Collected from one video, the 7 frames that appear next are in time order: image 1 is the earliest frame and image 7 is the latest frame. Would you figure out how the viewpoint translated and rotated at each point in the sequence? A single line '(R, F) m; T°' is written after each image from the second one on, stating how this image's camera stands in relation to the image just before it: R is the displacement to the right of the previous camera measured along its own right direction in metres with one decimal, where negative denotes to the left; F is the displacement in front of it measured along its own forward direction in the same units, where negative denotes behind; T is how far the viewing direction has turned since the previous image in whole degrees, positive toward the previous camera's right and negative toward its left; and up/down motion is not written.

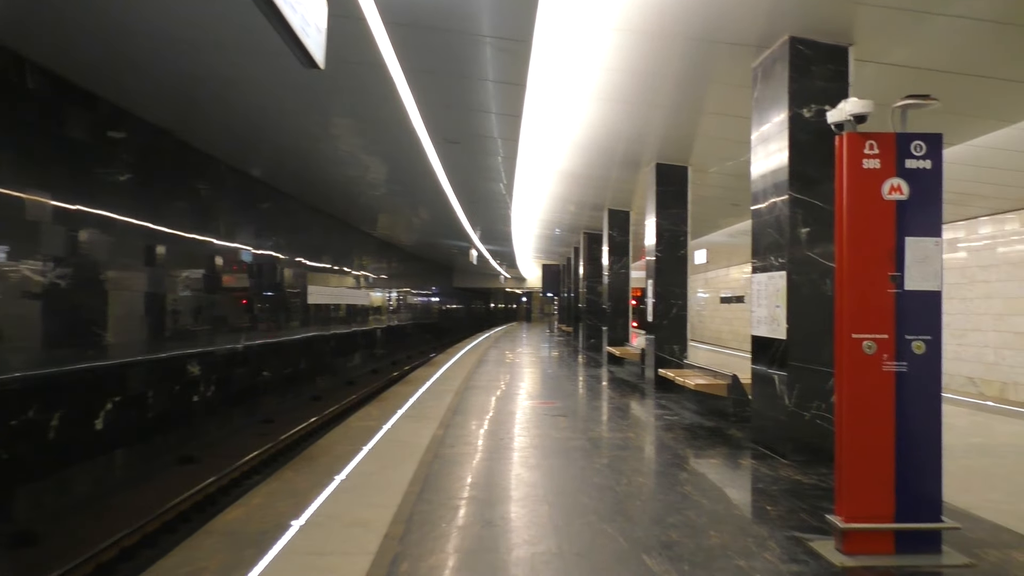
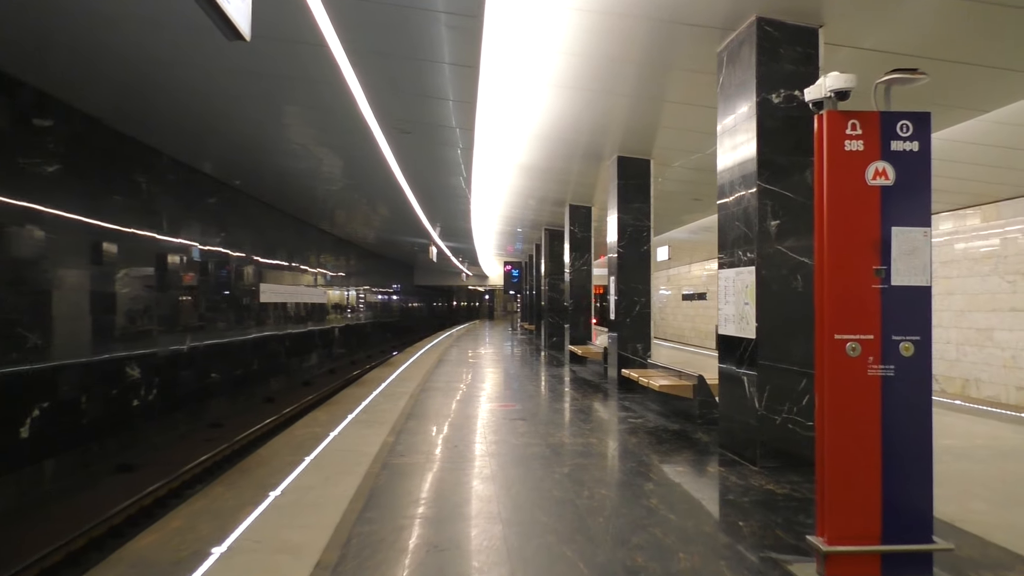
(+0.1, +0.3) m; +2°
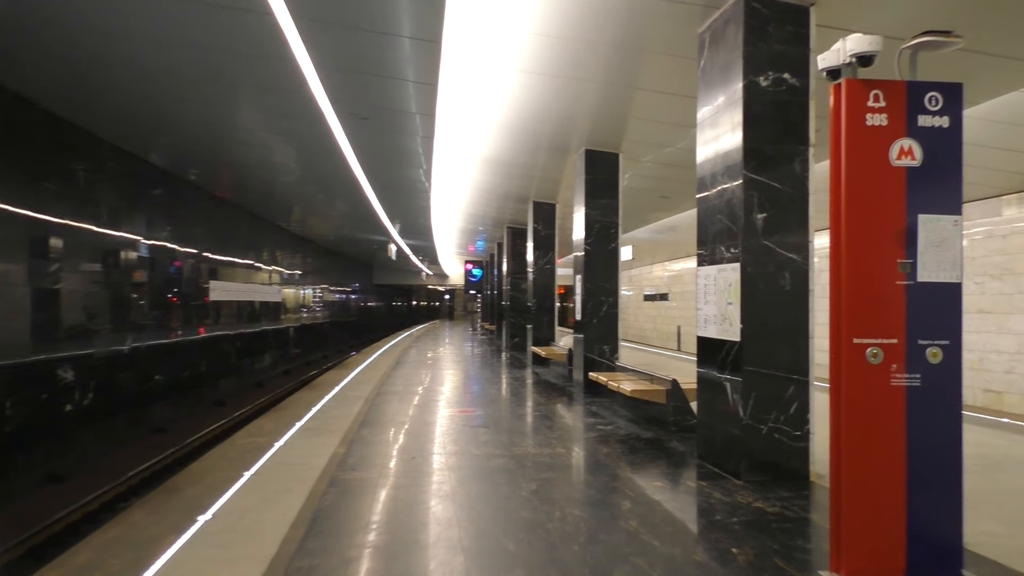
(0.0, +0.4) m; +3°
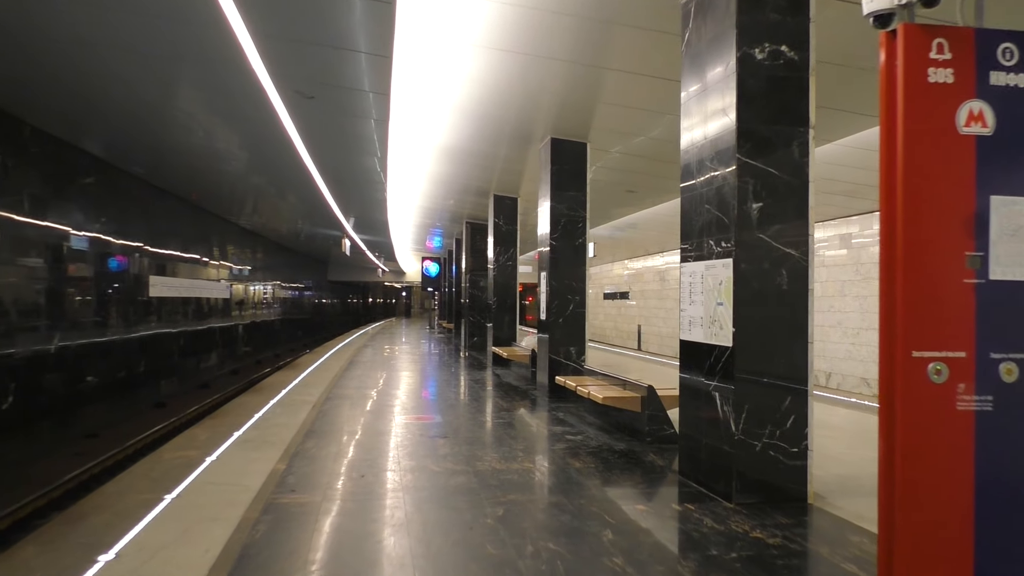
(0.0, +0.5) m; +3°
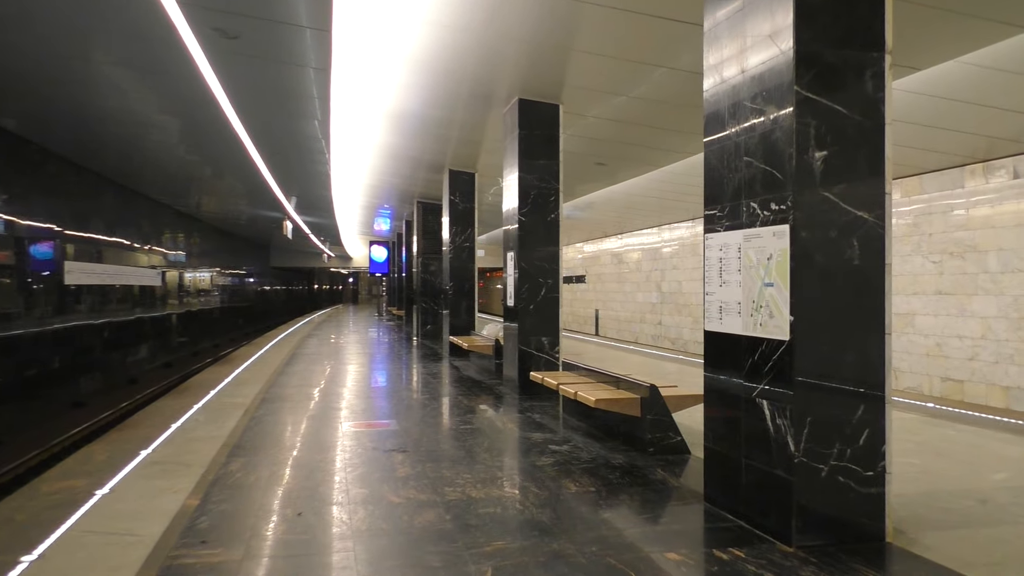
(-0.1, +1.0) m; +3°
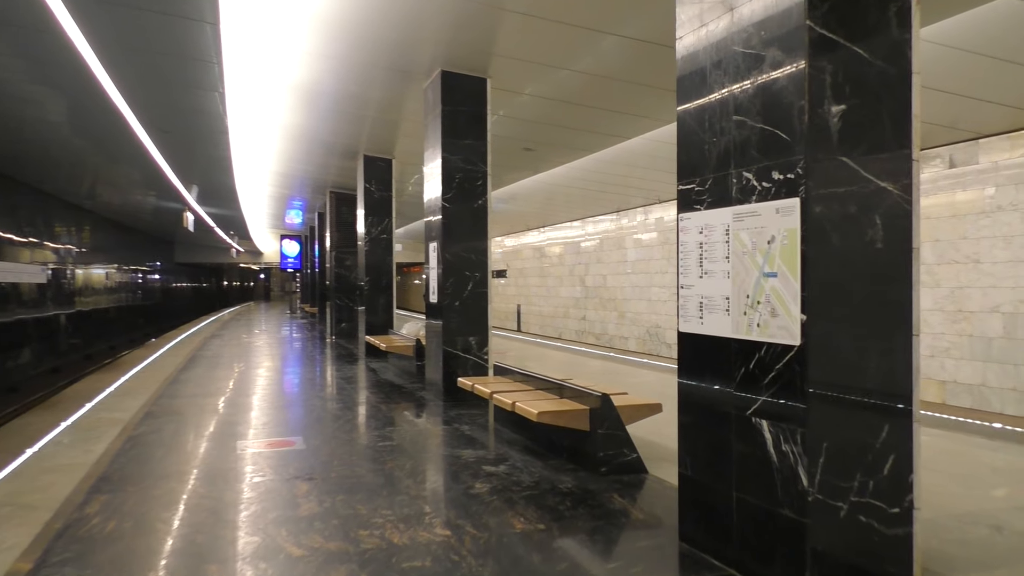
(0.0, +0.7) m; +6°
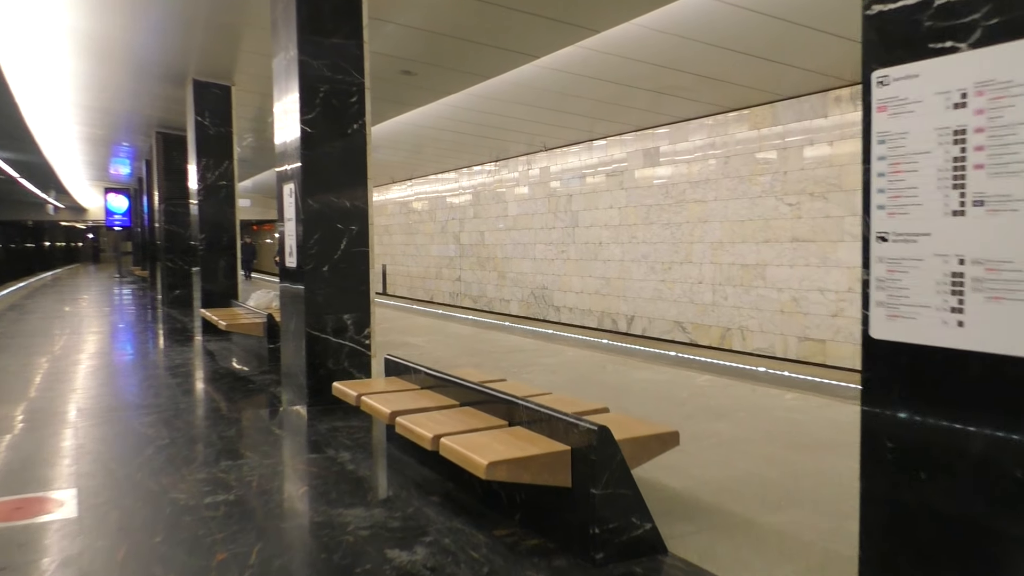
(-0.2, +1.7) m; +9°
